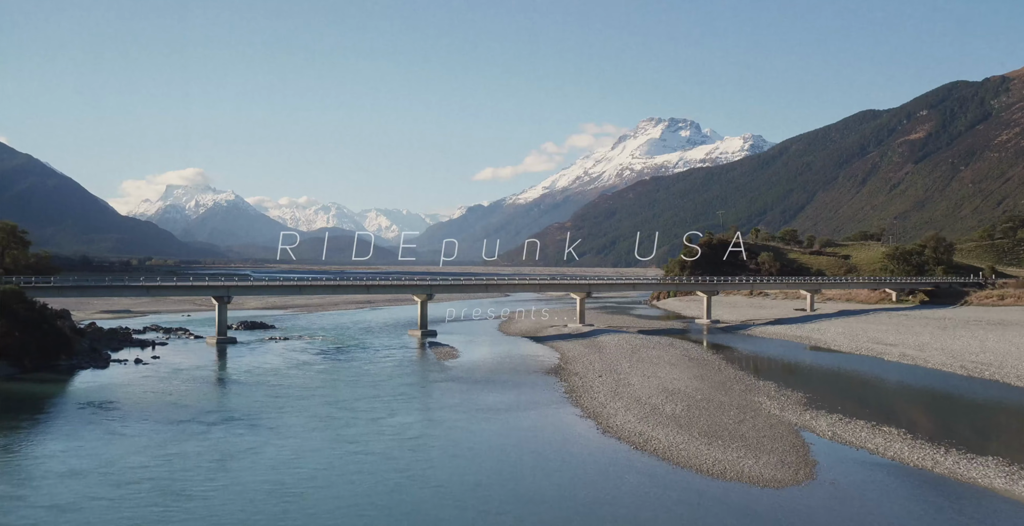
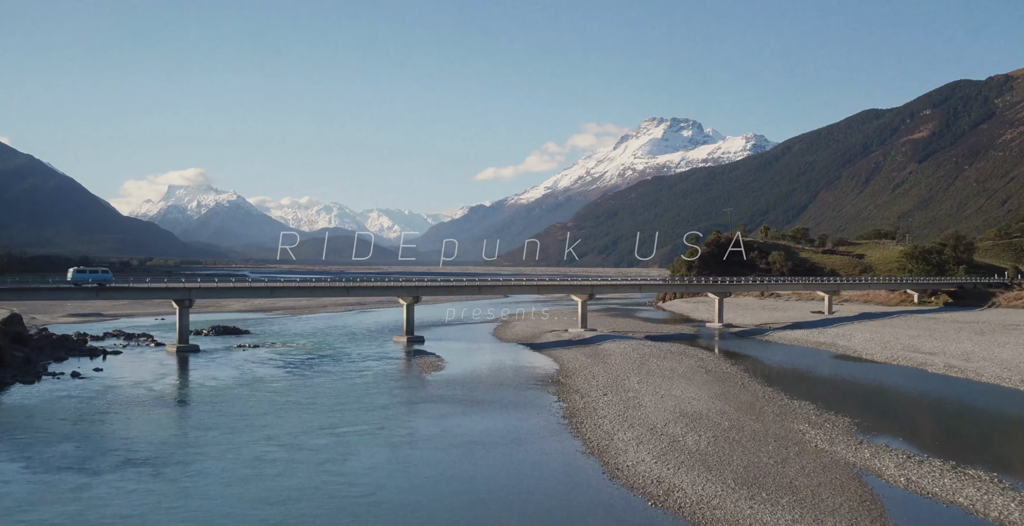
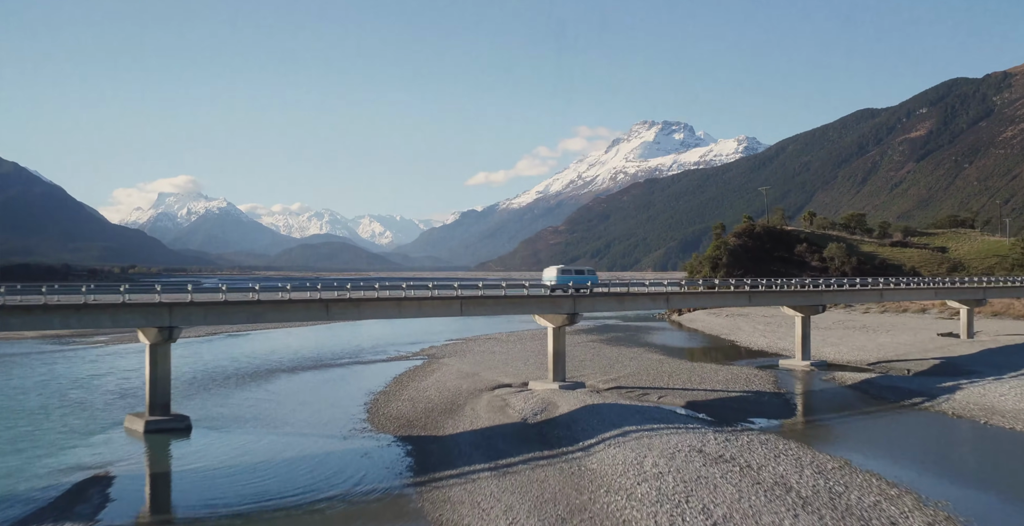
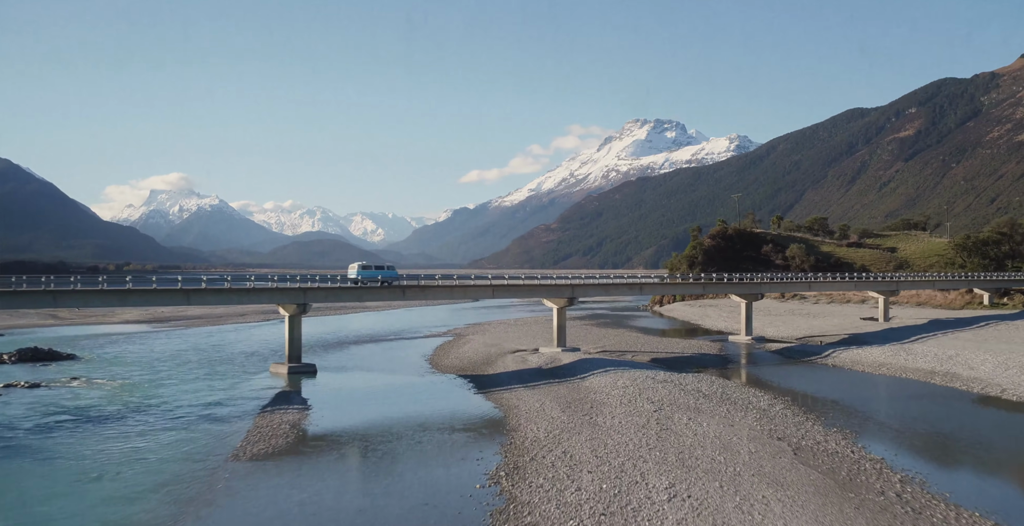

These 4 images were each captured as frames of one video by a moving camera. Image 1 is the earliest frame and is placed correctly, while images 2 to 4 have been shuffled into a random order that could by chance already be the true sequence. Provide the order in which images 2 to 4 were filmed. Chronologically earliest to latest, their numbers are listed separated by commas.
2, 4, 3
